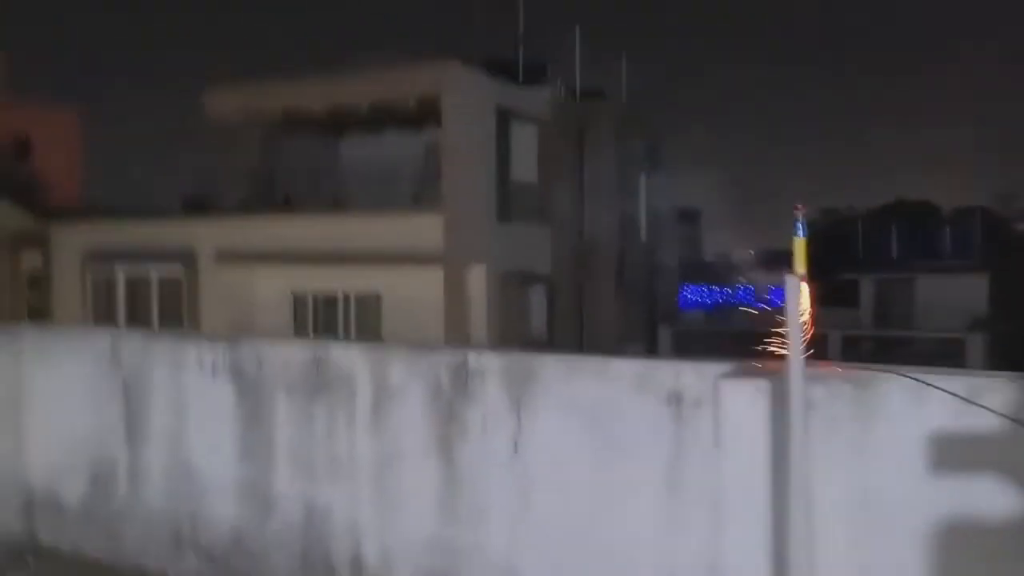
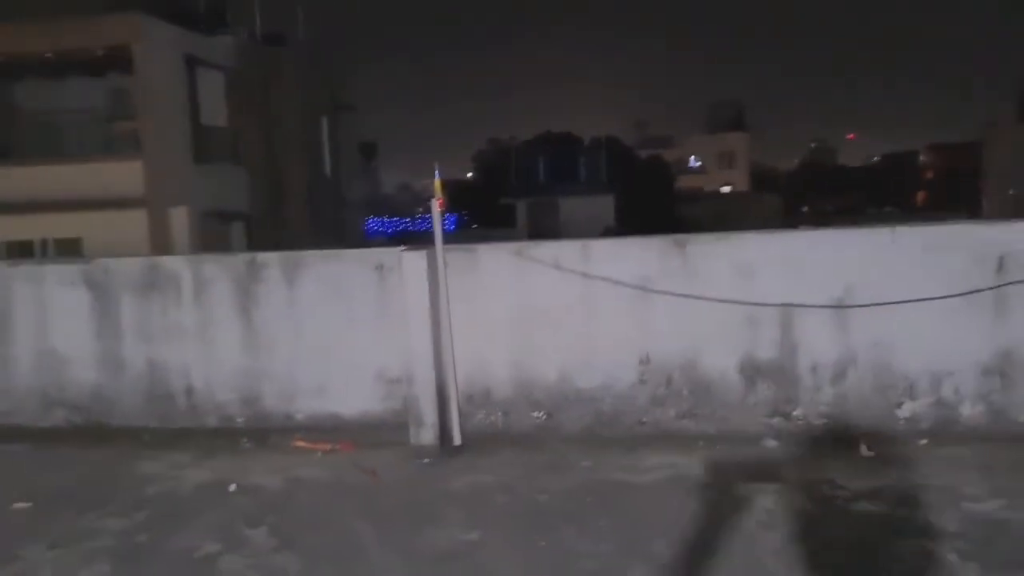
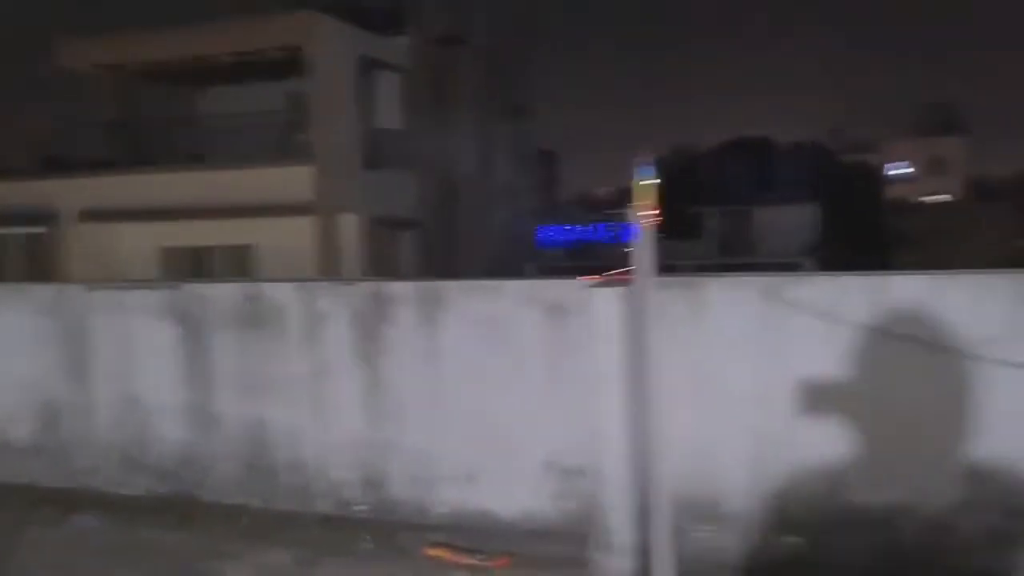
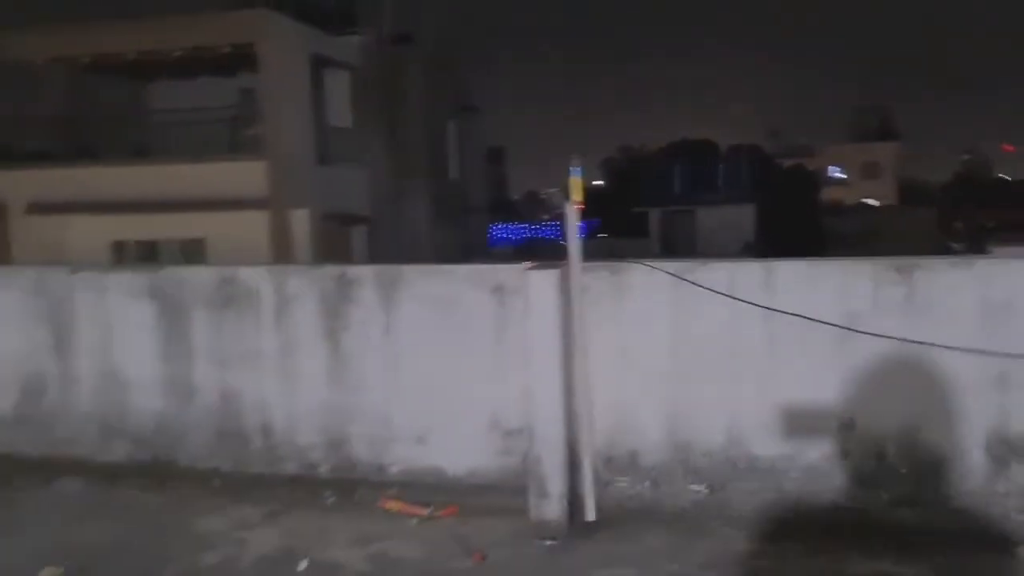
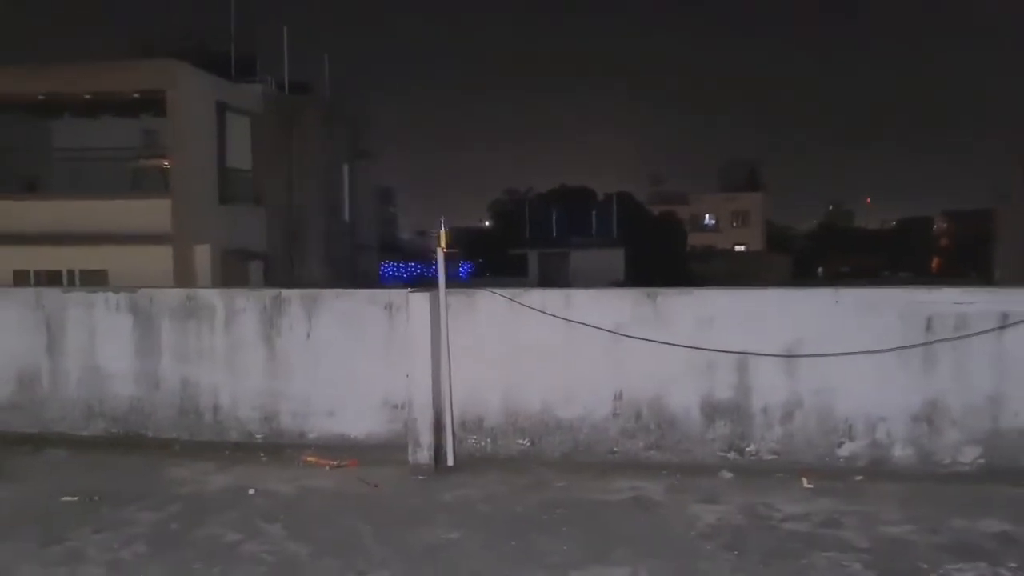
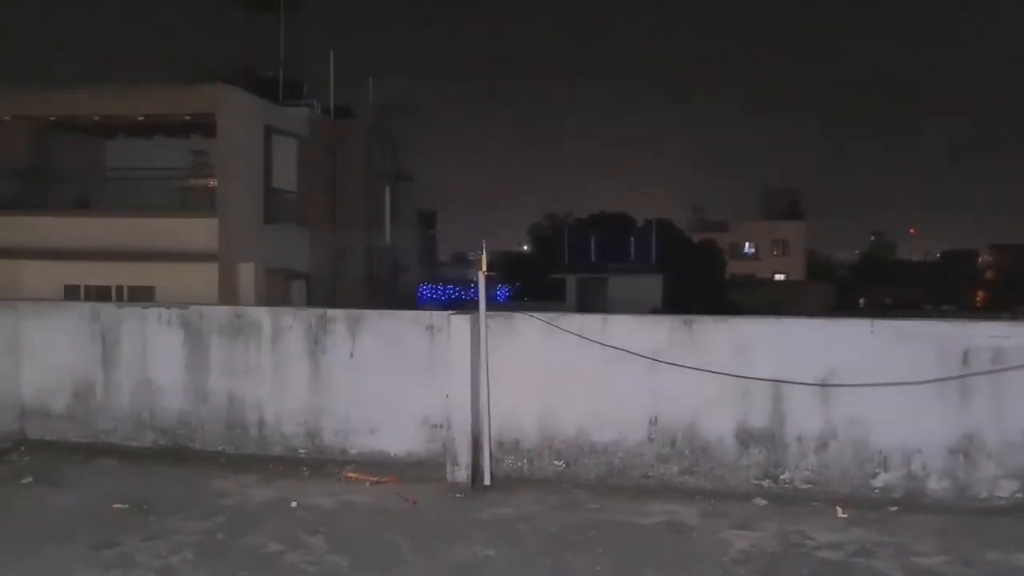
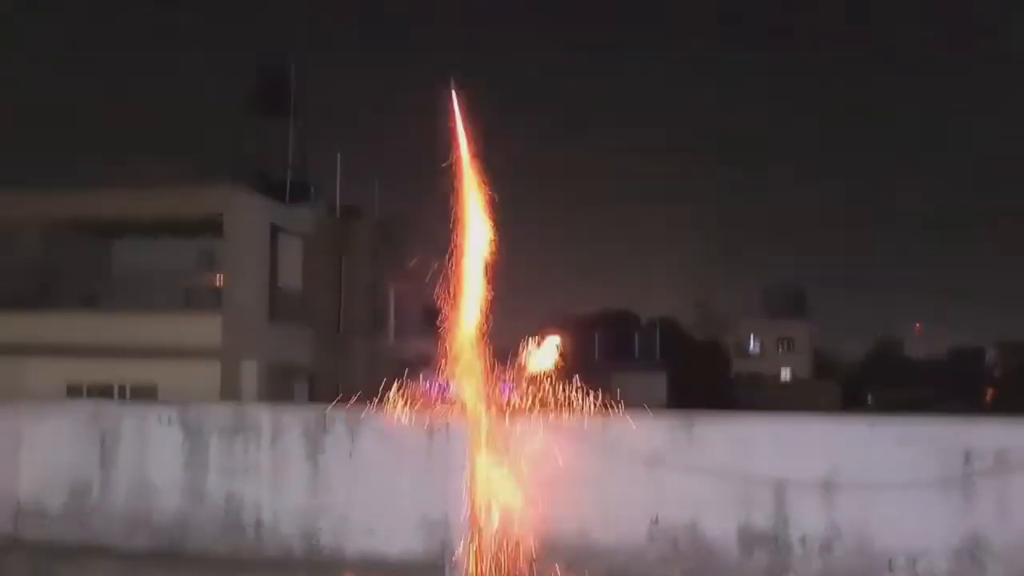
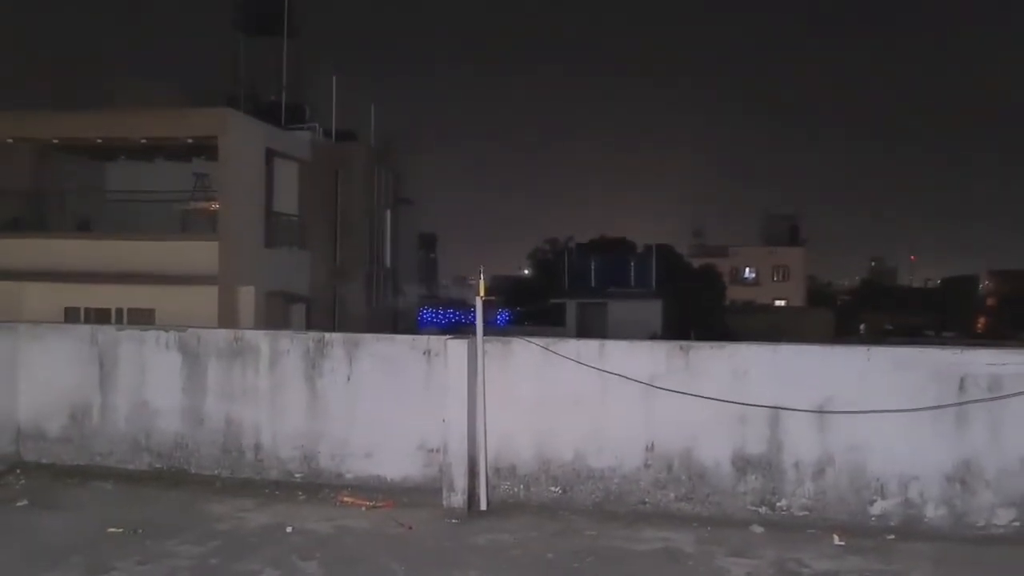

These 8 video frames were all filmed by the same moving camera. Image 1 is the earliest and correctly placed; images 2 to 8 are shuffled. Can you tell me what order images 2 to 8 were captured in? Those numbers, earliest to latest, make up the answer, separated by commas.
3, 4, 2, 5, 6, 8, 7
